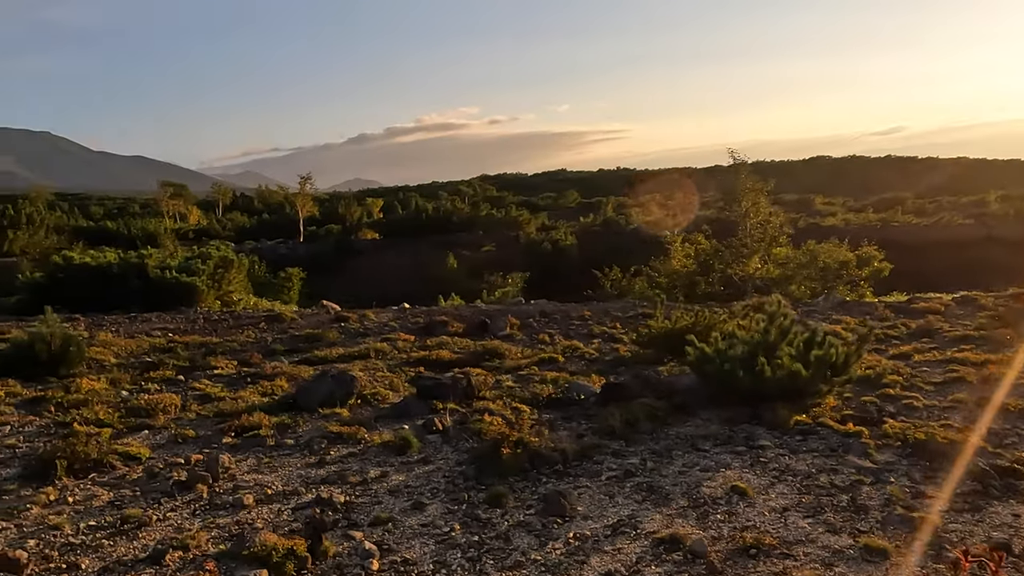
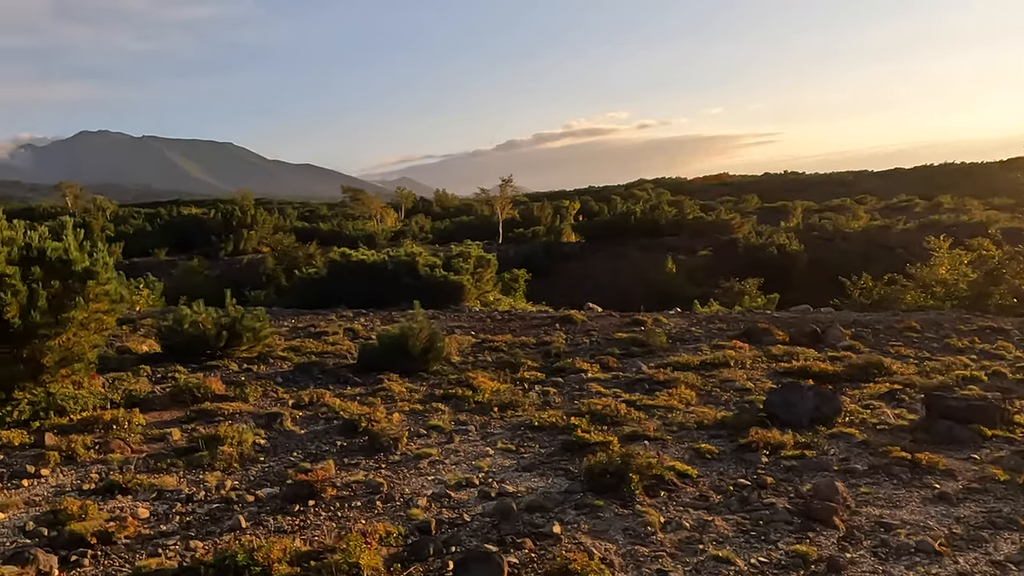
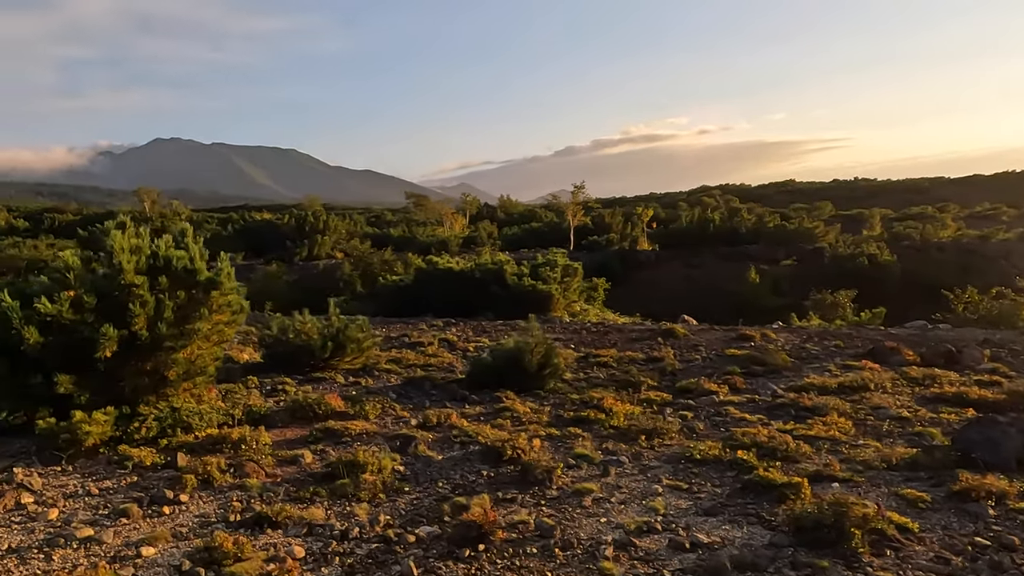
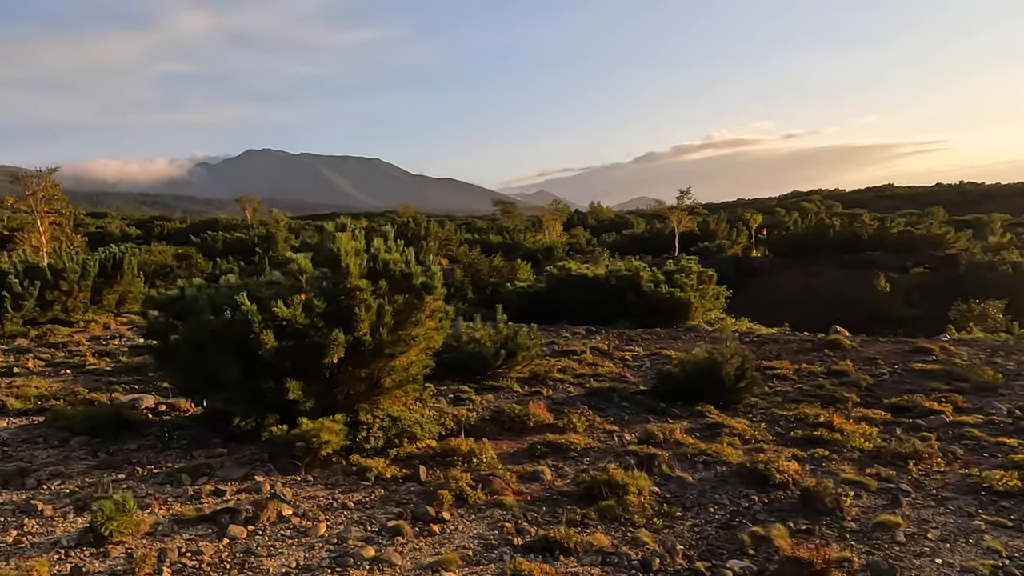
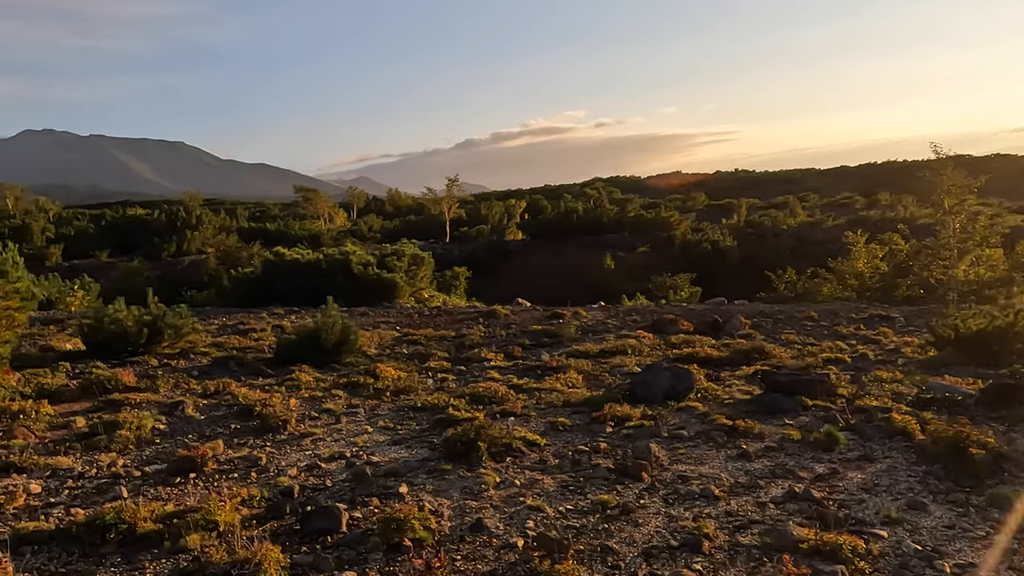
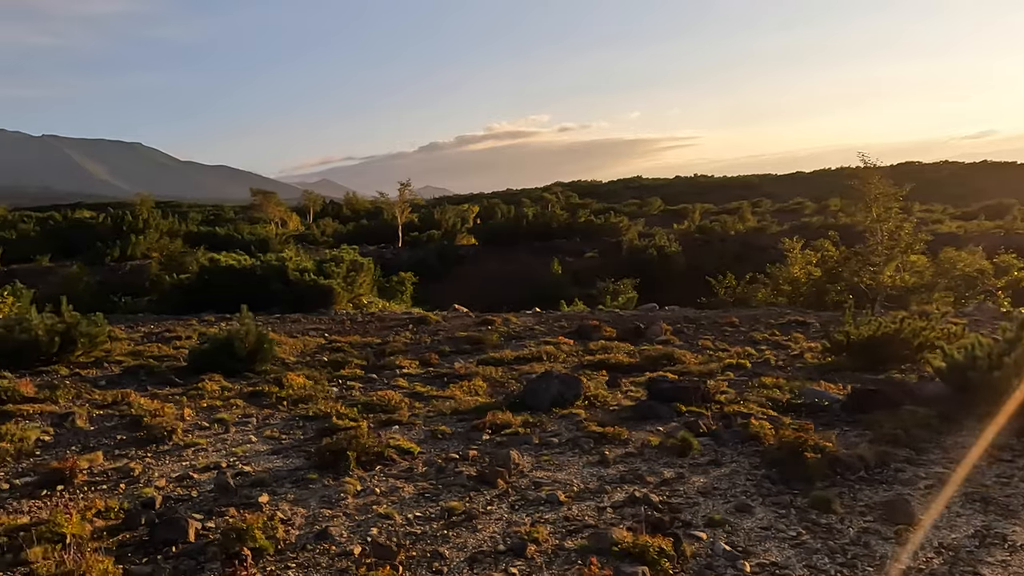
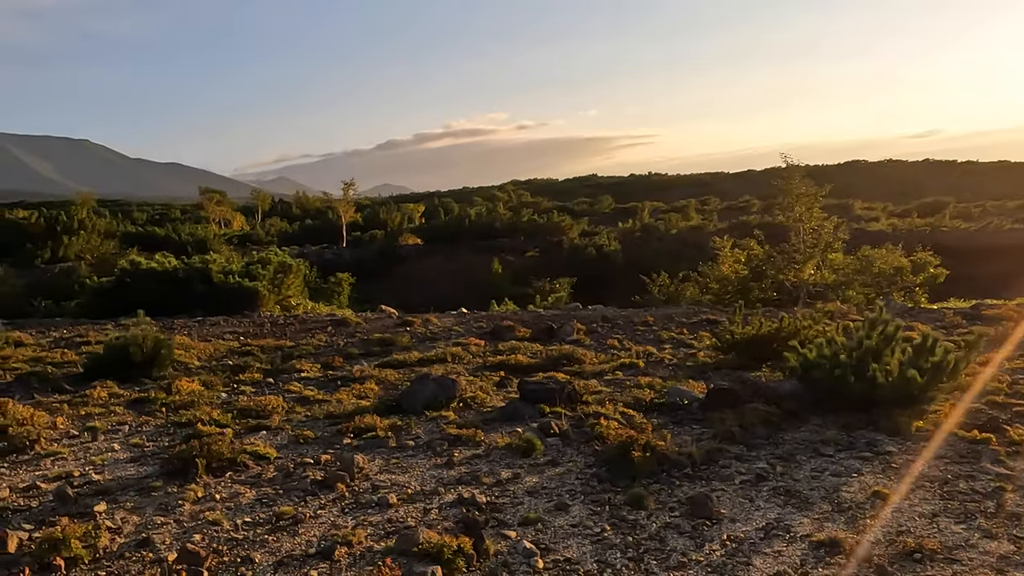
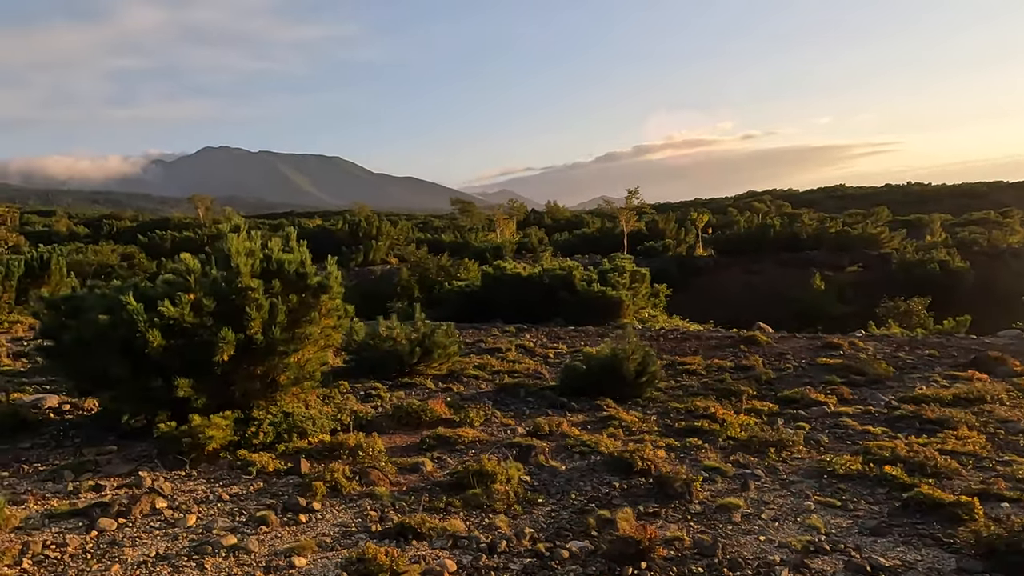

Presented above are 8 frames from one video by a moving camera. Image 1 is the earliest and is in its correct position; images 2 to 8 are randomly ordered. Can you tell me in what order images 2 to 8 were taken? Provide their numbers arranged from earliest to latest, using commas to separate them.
7, 6, 5, 2, 3, 8, 4
